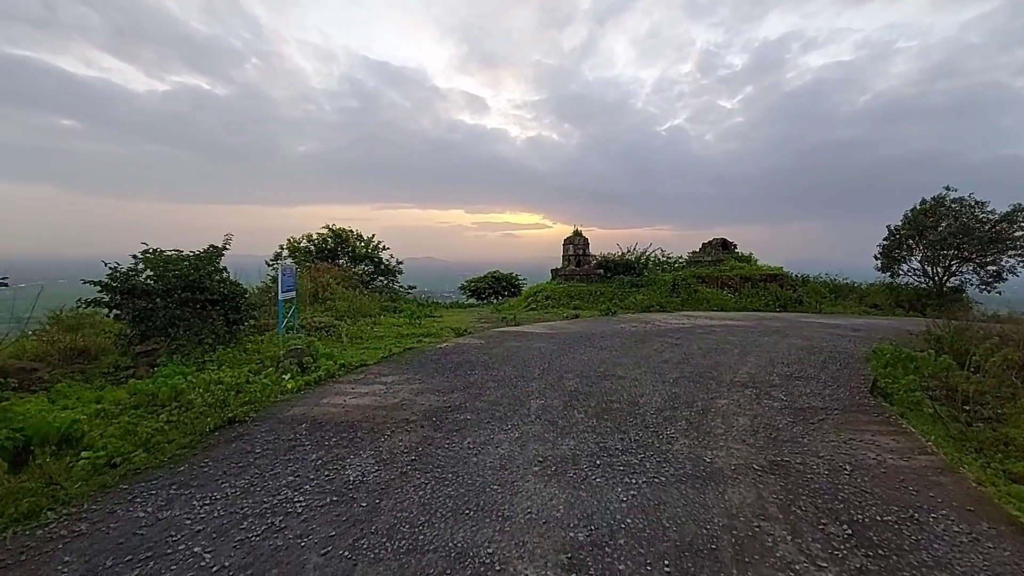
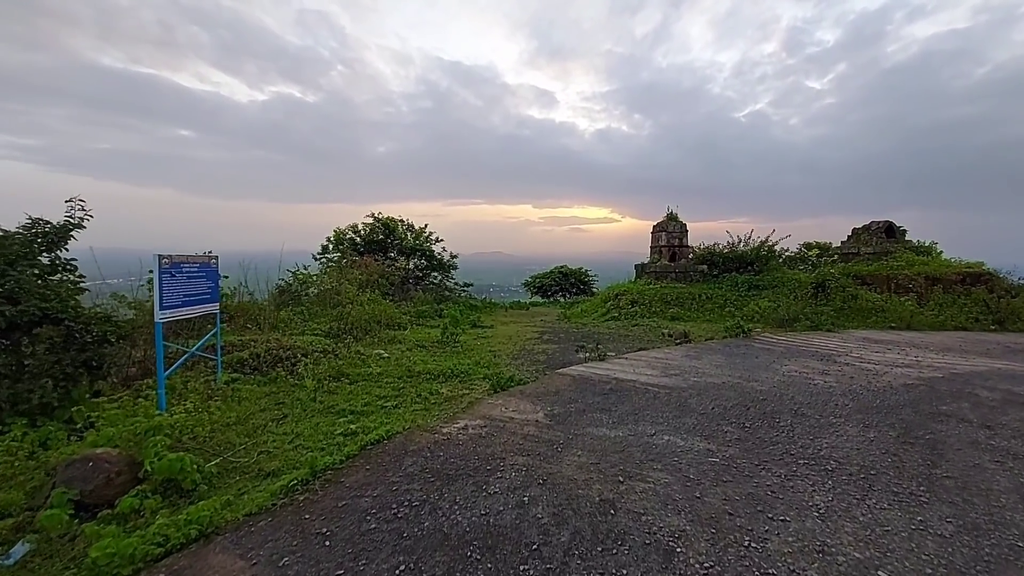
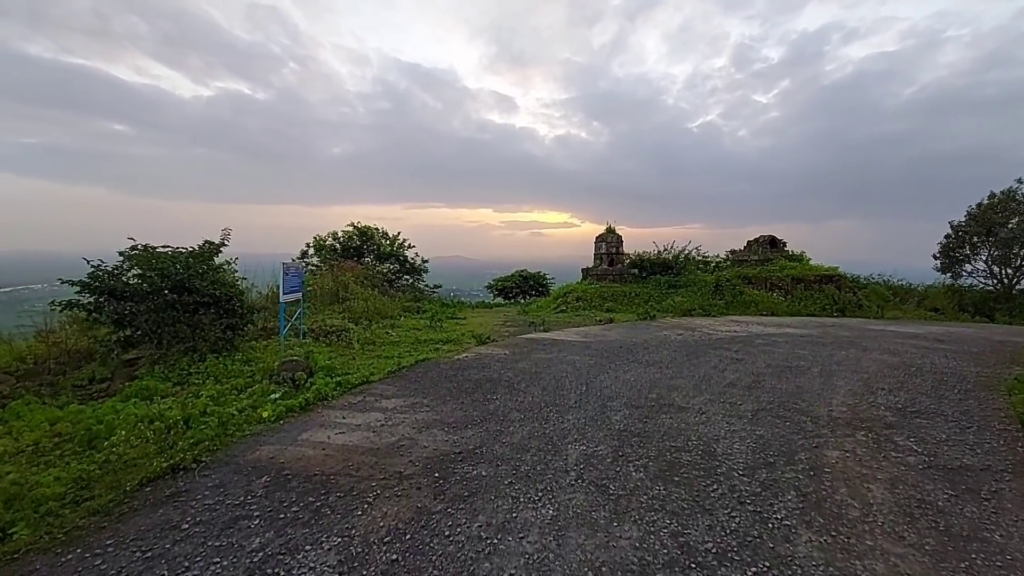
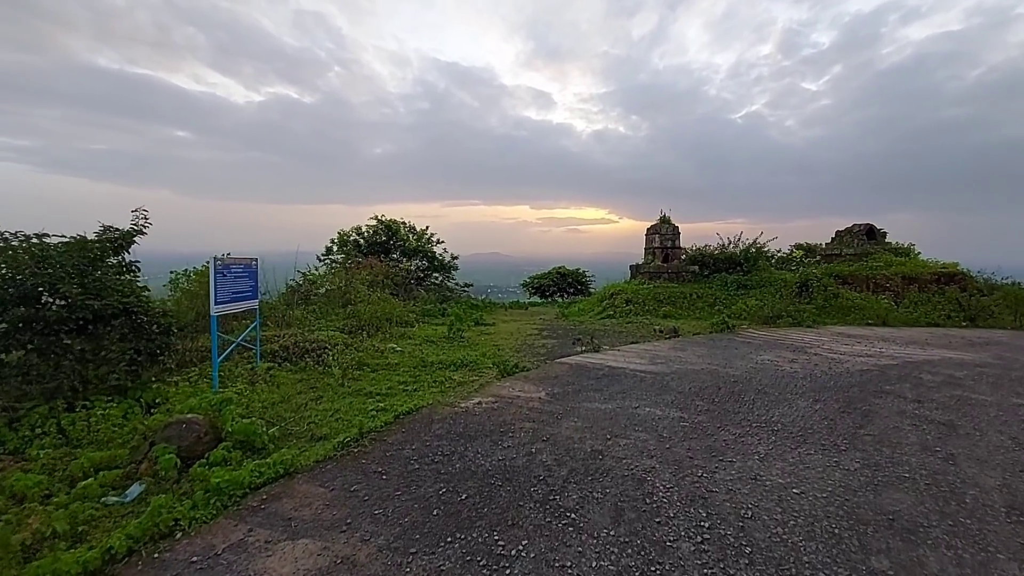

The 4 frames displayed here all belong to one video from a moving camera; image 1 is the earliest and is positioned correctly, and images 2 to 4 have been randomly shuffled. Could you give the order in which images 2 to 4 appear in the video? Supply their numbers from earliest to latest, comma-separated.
3, 4, 2
